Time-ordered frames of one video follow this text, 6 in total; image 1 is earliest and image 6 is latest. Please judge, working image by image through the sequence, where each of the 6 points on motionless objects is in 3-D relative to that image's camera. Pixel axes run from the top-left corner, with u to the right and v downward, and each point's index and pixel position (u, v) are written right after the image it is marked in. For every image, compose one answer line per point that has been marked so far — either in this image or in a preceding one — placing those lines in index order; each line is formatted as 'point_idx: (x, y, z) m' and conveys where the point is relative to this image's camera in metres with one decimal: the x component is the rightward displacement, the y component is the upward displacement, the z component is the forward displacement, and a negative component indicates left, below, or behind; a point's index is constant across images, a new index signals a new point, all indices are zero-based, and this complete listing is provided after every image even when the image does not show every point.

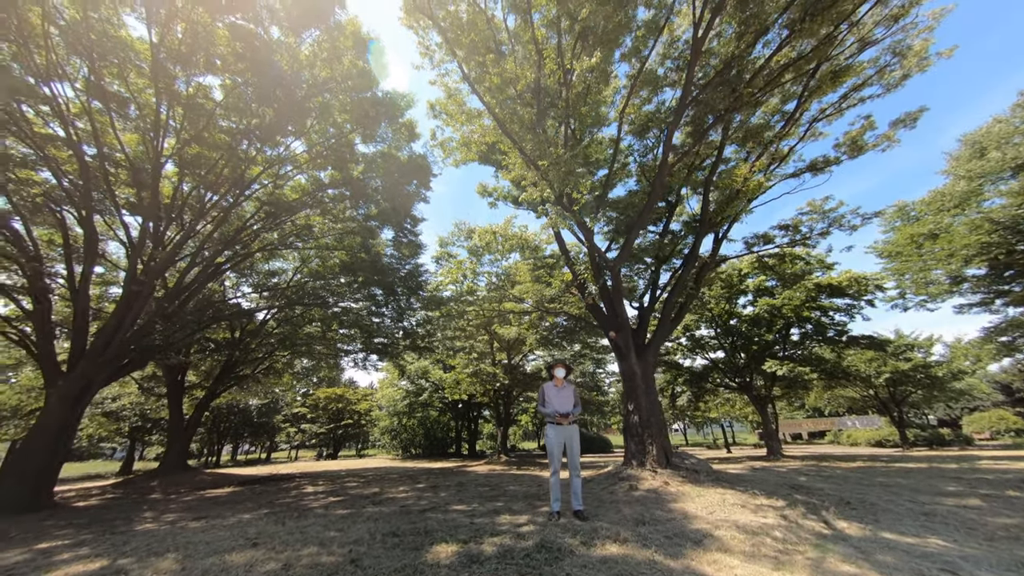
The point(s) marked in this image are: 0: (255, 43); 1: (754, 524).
0: (-7.3, +6.7, +9.4) m
1: (+2.6, -2.6, +3.7) m
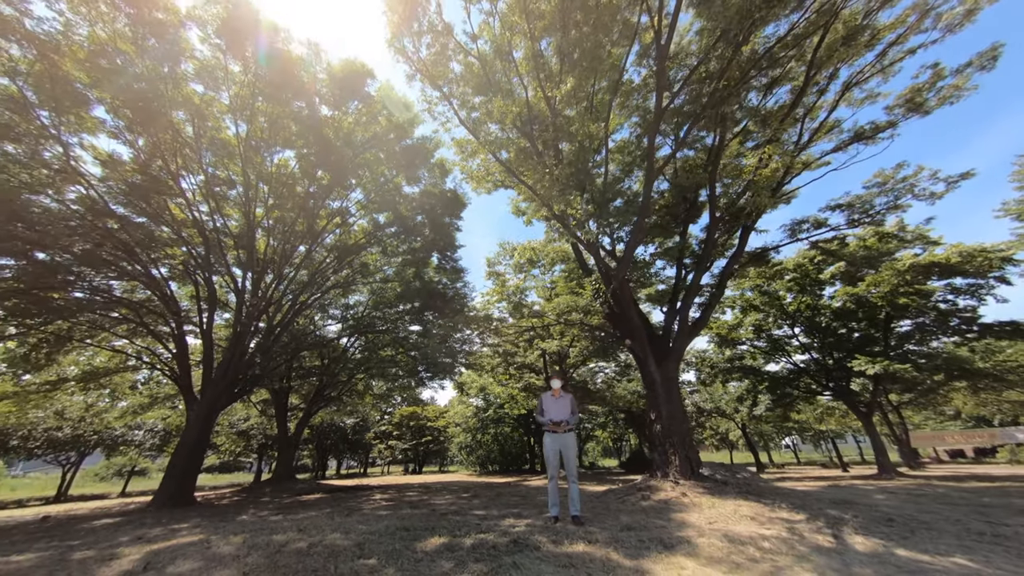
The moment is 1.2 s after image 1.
0: (-6.9, +5.6, +11.5) m
1: (+2.4, -2.5, +3.5) m
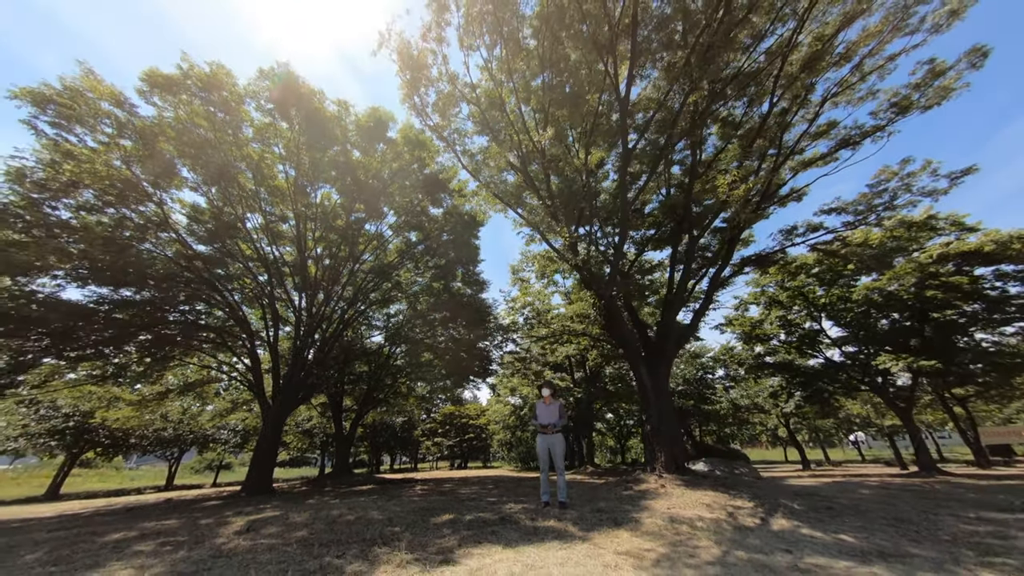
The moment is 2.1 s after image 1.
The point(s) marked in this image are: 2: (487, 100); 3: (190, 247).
0: (-6.5, +4.8, +13.2) m
1: (+2.2, -2.9, +4.2) m
2: (-0.9, +5.5, +9.9) m
3: (-12.1, +1.8, +12.4) m
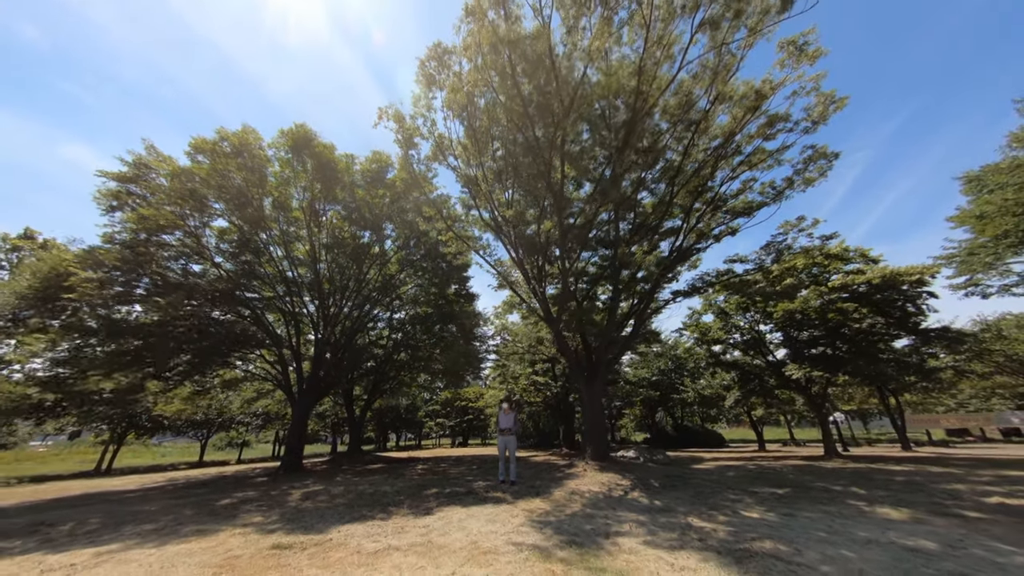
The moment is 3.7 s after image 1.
0: (-7.3, +4.1, +15.4) m
1: (+1.5, -4.0, +6.8) m
2: (-1.6, +4.6, +11.9) m
3: (-12.8, +1.1, +14.8) m
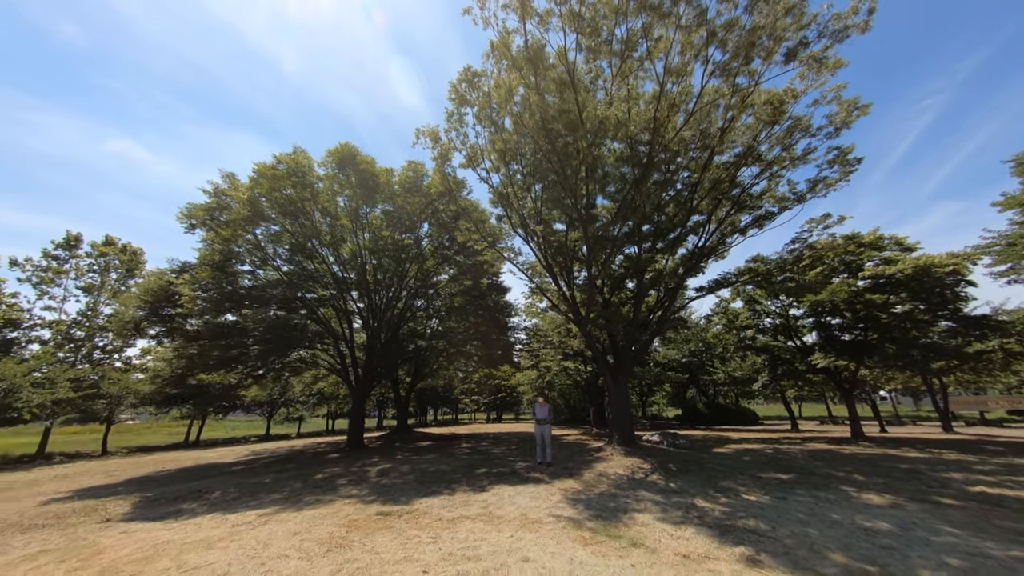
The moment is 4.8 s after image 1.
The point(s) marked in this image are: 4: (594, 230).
0: (-5.9, +4.1, +16.7) m
1: (+2.4, -4.4, +8.0) m
2: (-0.6, +4.5, +12.8) m
3: (-11.4, +0.9, +16.8) m
4: (+2.9, +2.1, +11.7) m
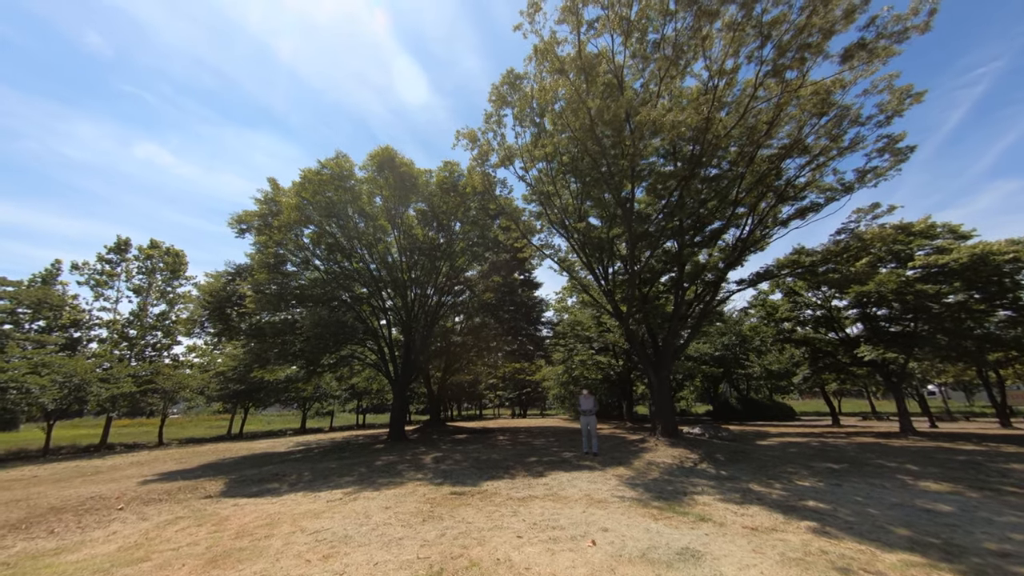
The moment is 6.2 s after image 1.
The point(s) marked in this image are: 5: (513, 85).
0: (-4.3, +4.2, +17.4) m
1: (+3.6, -4.2, +8.3) m
2: (+0.8, +4.6, +13.2) m
3: (-9.7, +0.8, +17.8) m
4: (+4.2, +2.2, +12.0) m
5: (-0.1, +7.3, +12.3) m
